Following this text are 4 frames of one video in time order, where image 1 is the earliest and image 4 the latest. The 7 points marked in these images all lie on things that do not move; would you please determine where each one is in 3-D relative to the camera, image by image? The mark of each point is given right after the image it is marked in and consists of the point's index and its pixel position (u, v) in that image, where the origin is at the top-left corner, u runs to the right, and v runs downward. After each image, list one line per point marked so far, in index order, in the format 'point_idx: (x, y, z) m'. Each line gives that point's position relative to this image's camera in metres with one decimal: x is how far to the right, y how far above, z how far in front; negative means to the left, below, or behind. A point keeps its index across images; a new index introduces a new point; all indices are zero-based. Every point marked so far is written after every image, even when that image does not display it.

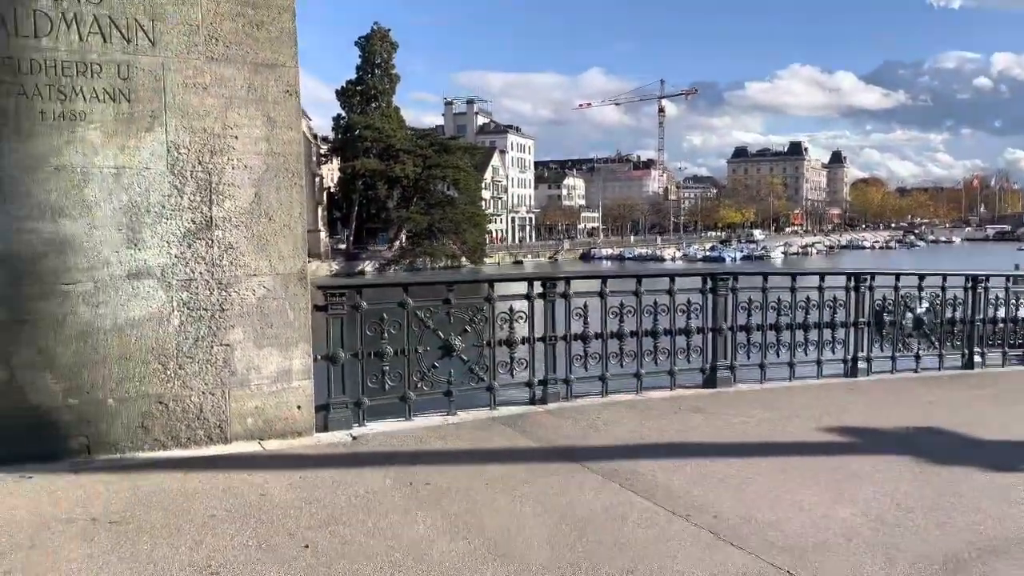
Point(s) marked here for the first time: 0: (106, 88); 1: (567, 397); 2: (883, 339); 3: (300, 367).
0: (-2.4, +1.2, +4.8) m
1: (+0.4, -0.9, +6.4) m
2: (+3.7, -0.5, +7.9) m
3: (-1.4, -0.5, +5.4) m
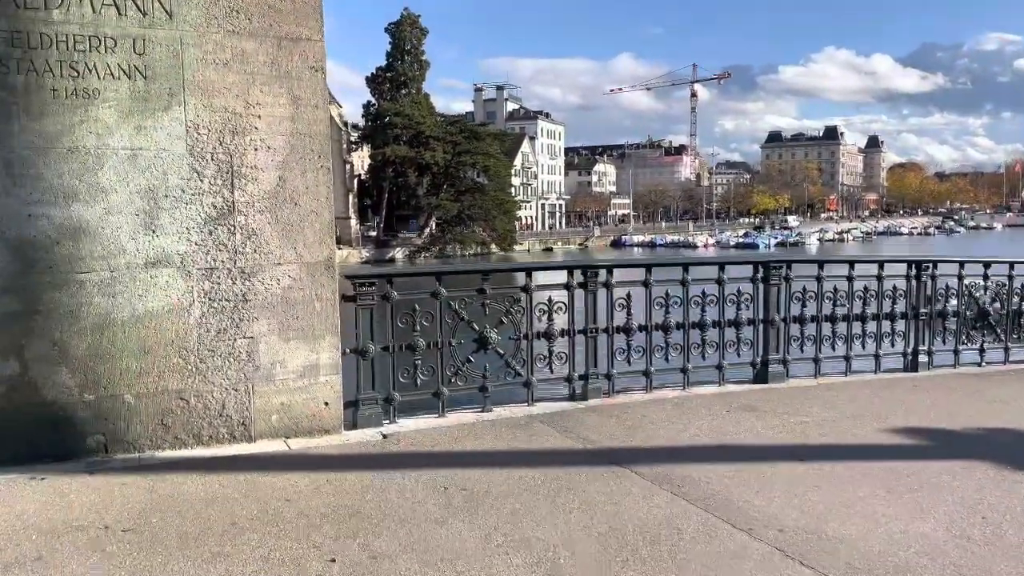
0: (-2.2, +1.3, +4.5) m
1: (+0.7, -0.8, +6.0) m
2: (+4.0, -0.4, +7.4) m
3: (-1.2, -0.5, +5.1) m
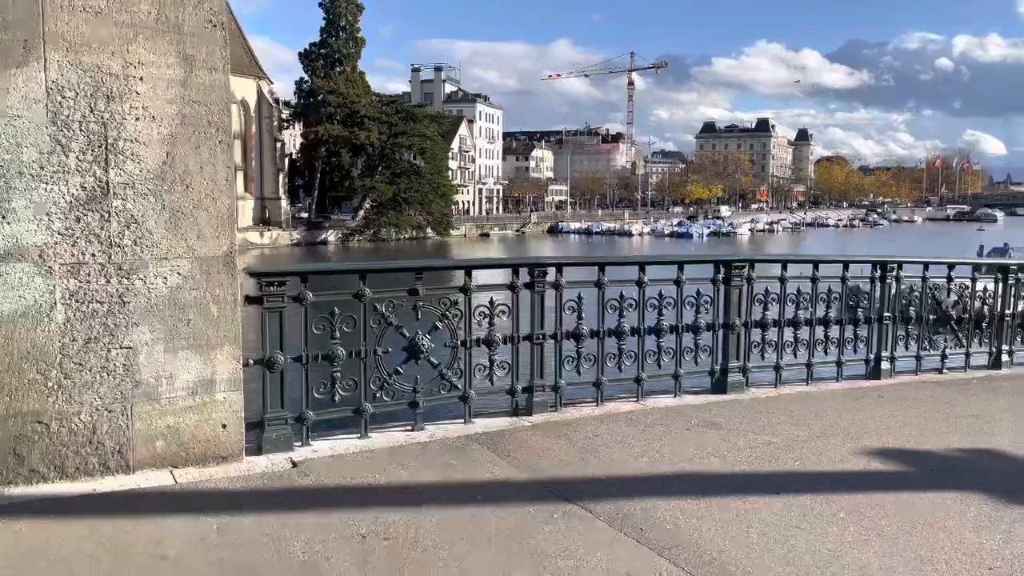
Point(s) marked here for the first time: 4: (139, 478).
0: (-2.5, +1.3, +3.6) m
1: (+0.3, -0.8, +5.4) m
2: (+3.5, -0.4, +7.0) m
3: (-1.5, -0.5, +4.3) m
4: (-1.9, -1.0, +4.1) m
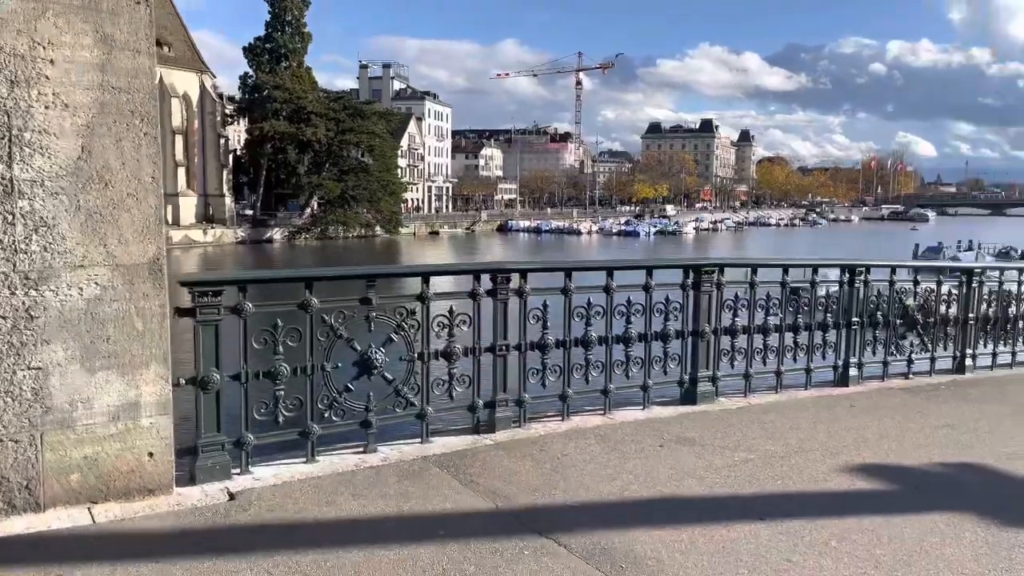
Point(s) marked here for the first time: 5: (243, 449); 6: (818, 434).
0: (-2.6, +1.2, +3.0) m
1: (+0.1, -0.8, +5.0) m
2: (+3.1, -0.5, +6.8) m
3: (-1.7, -0.5, +3.8) m
4: (-2.1, -1.0, +3.6) m
5: (-1.4, -0.8, +4.1) m
6: (+2.0, -0.9, +5.1) m
